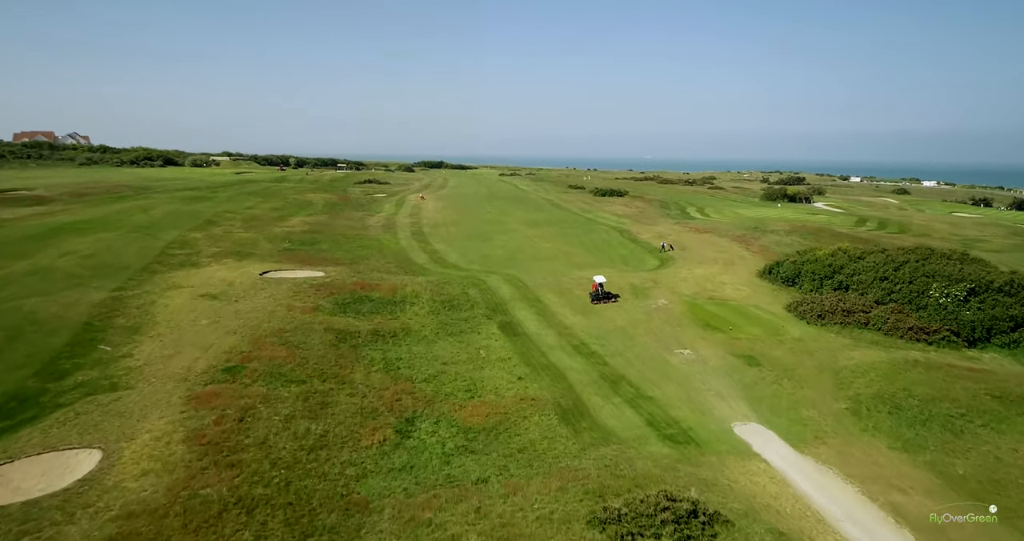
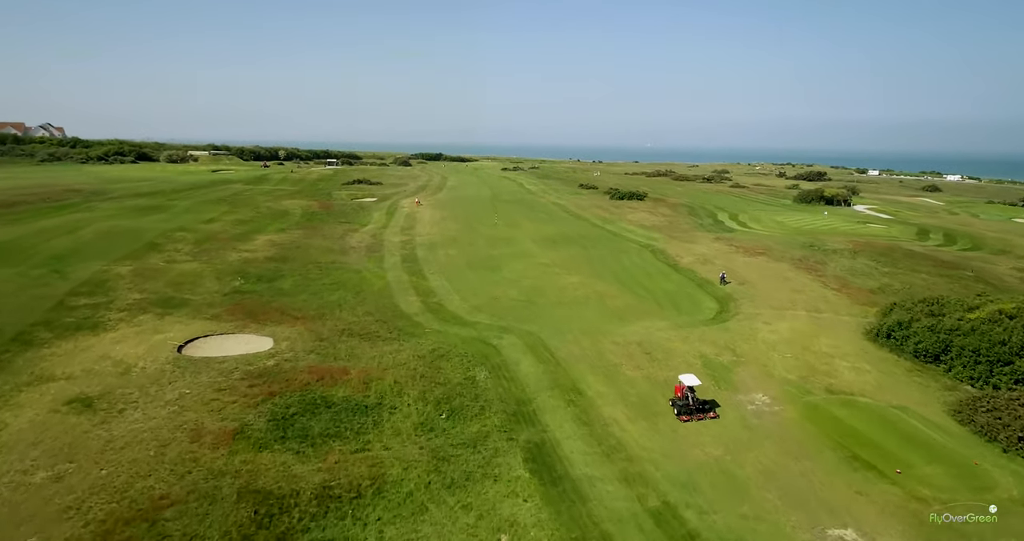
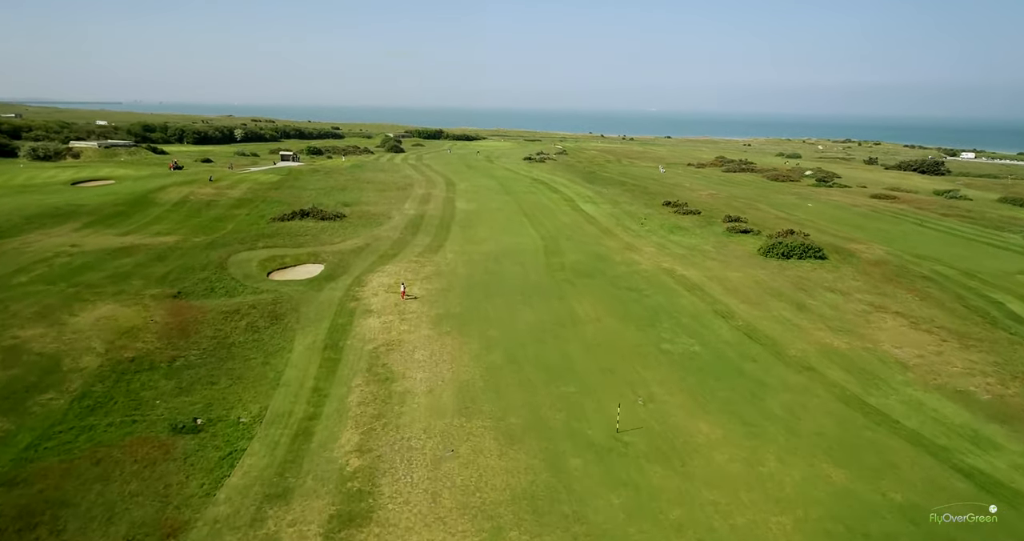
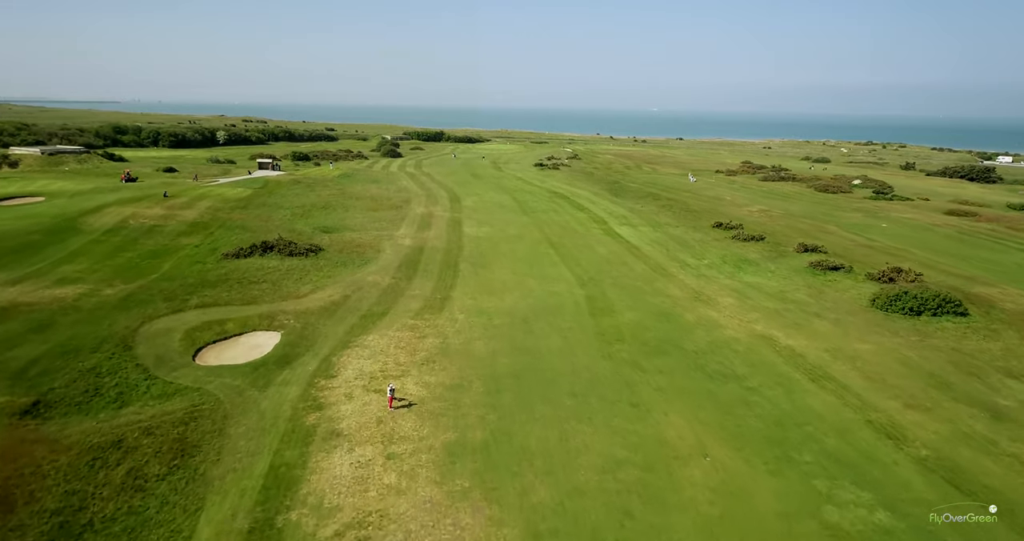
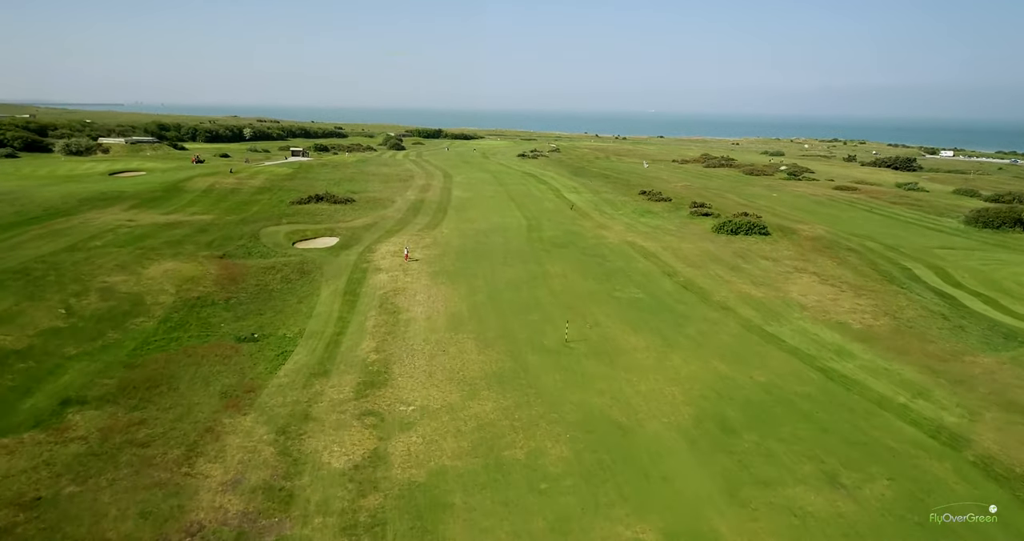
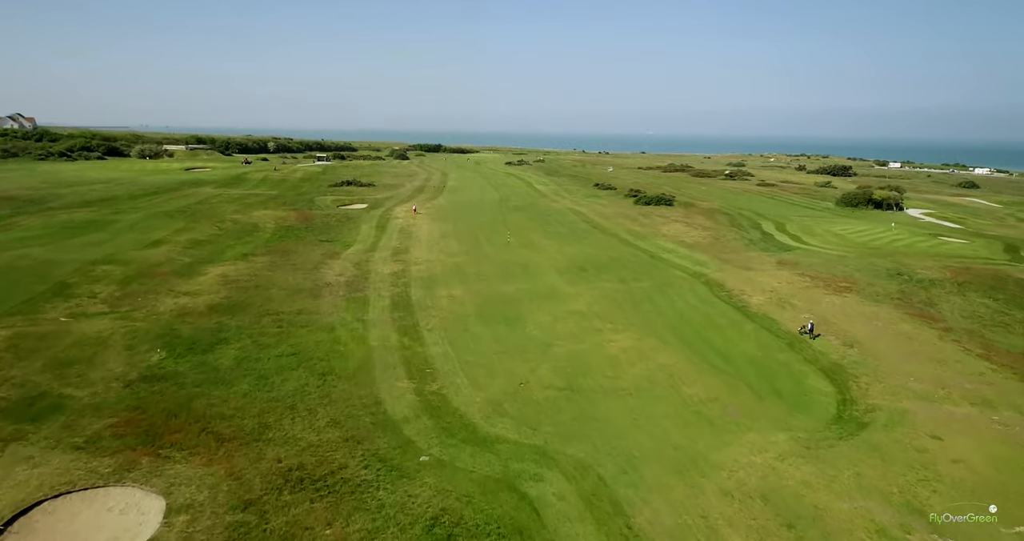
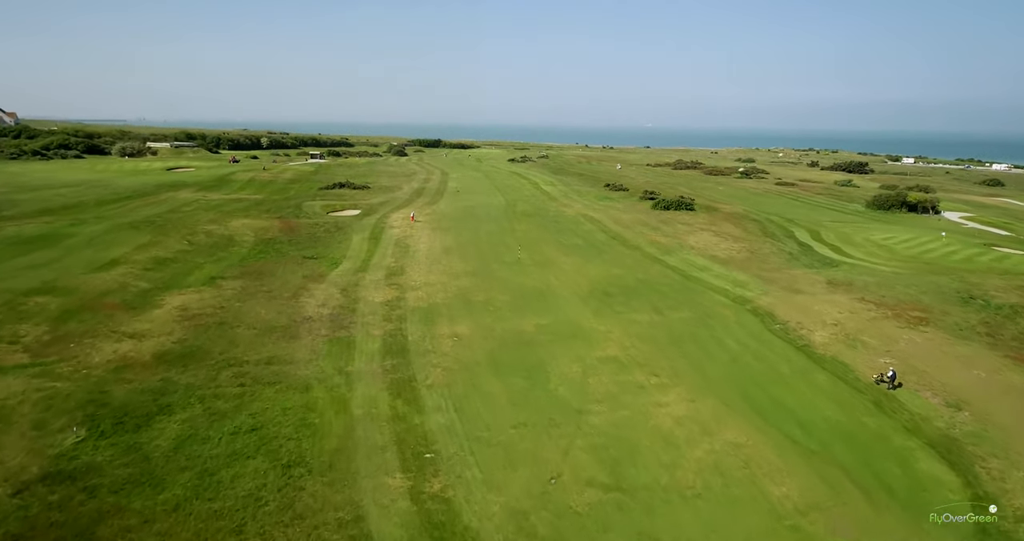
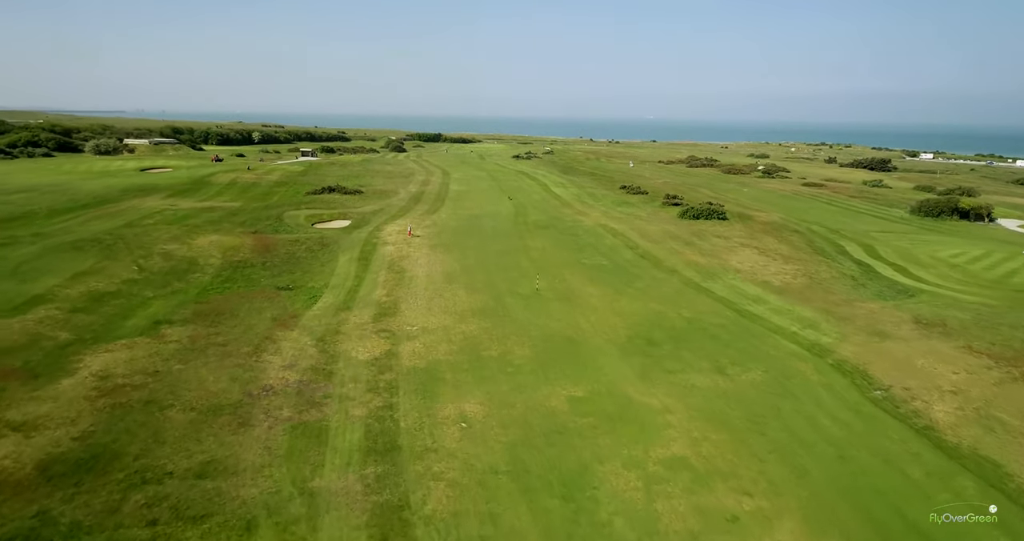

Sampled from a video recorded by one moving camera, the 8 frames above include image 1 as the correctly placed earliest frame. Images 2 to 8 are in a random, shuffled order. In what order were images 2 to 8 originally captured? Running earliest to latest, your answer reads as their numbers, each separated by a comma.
2, 6, 7, 8, 5, 3, 4
